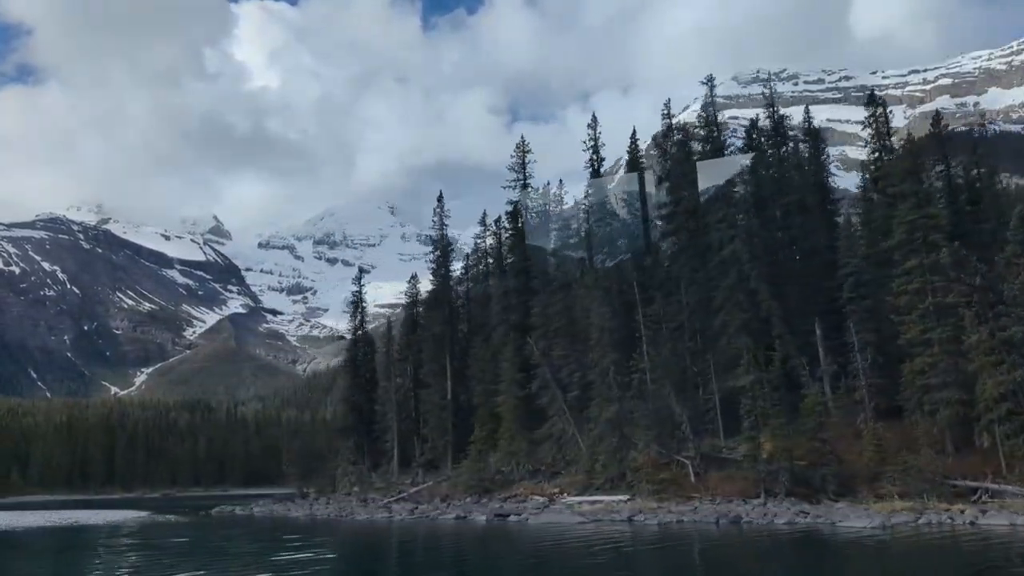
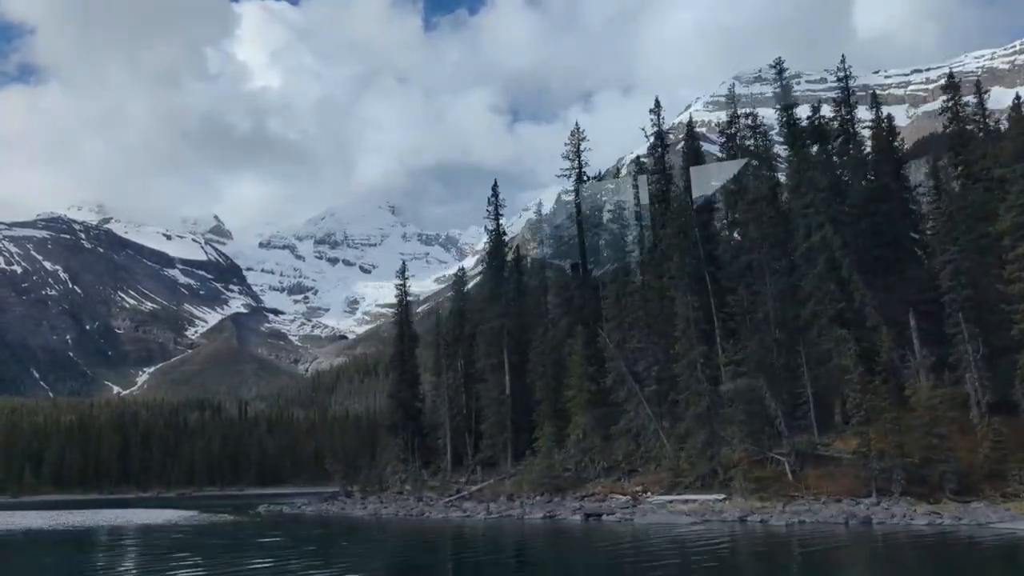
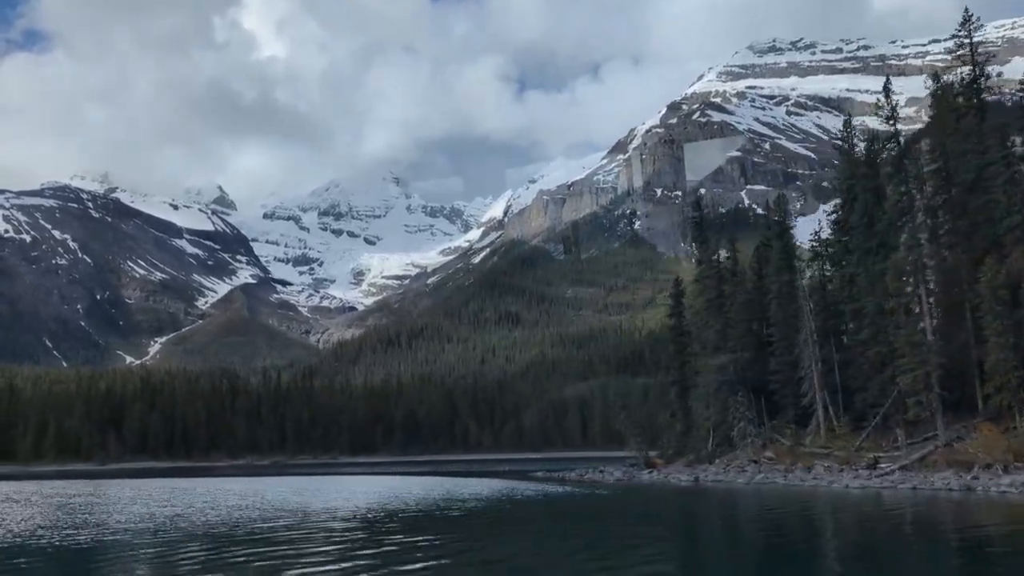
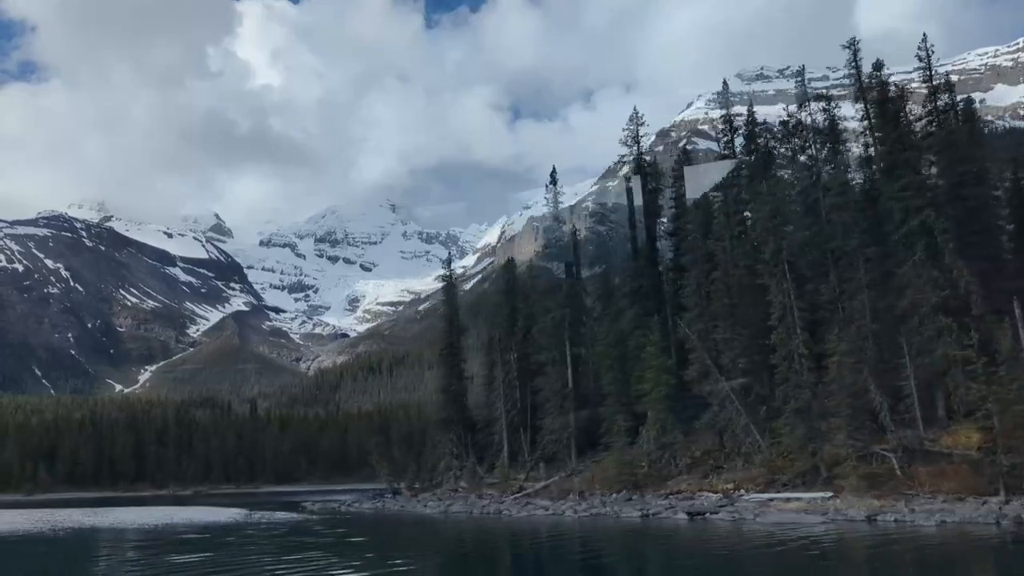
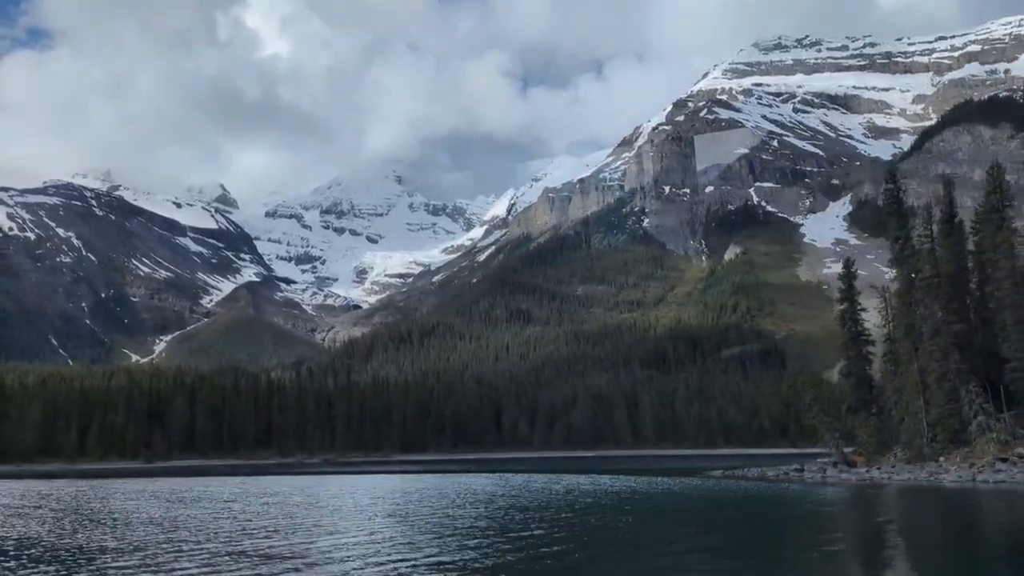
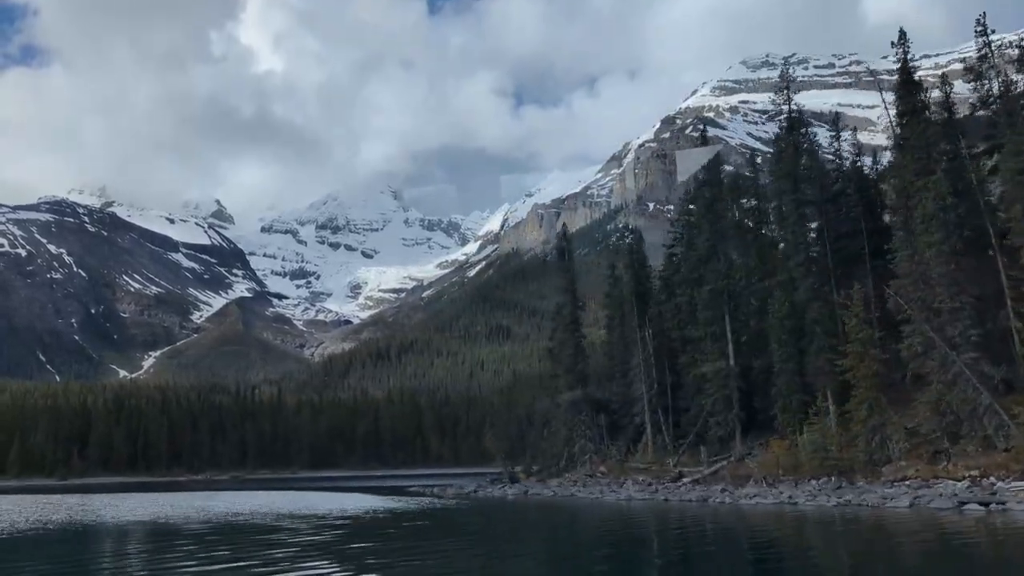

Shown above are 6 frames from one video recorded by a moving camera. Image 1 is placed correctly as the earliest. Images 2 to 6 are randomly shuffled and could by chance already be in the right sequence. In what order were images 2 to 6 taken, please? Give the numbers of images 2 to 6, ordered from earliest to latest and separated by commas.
2, 4, 6, 3, 5
